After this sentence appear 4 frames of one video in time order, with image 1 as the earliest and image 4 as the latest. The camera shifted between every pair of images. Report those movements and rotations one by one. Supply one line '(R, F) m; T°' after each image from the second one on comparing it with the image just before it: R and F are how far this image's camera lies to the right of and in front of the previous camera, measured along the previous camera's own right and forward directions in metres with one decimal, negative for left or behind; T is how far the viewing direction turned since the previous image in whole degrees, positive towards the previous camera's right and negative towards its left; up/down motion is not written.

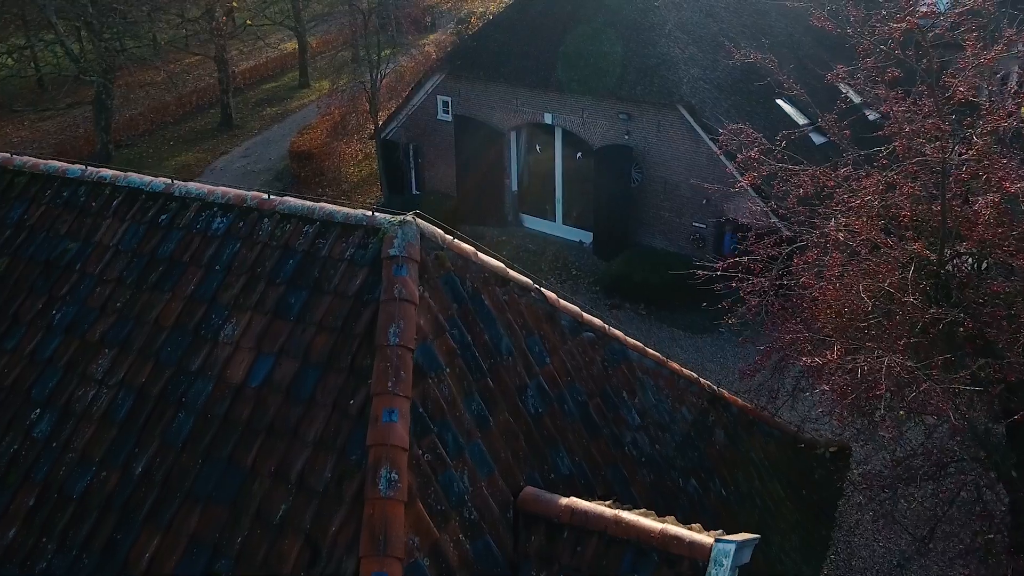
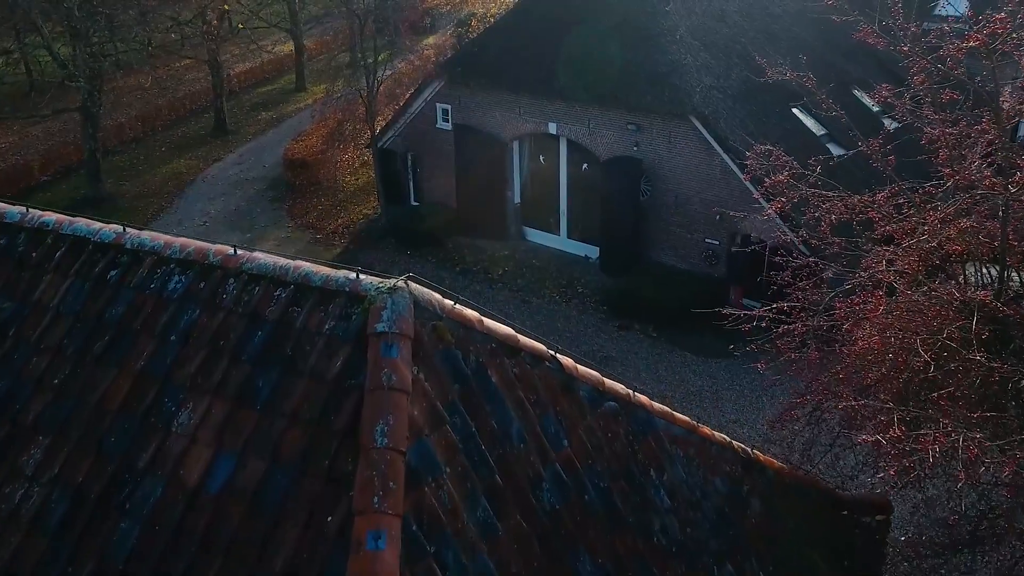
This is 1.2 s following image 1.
(-0.1, +0.9) m; 0°
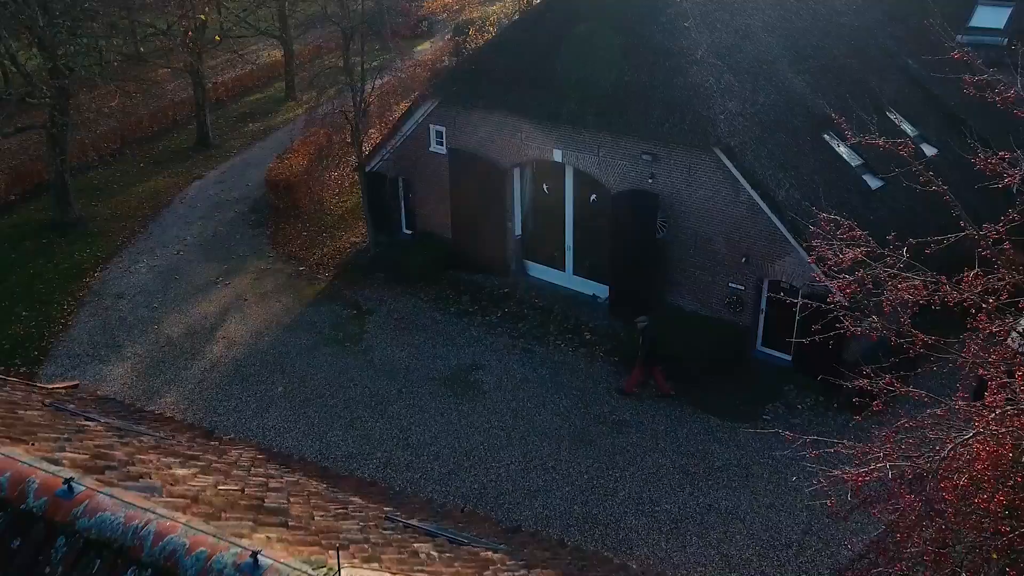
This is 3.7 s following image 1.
(0.0, +1.8) m; 0°
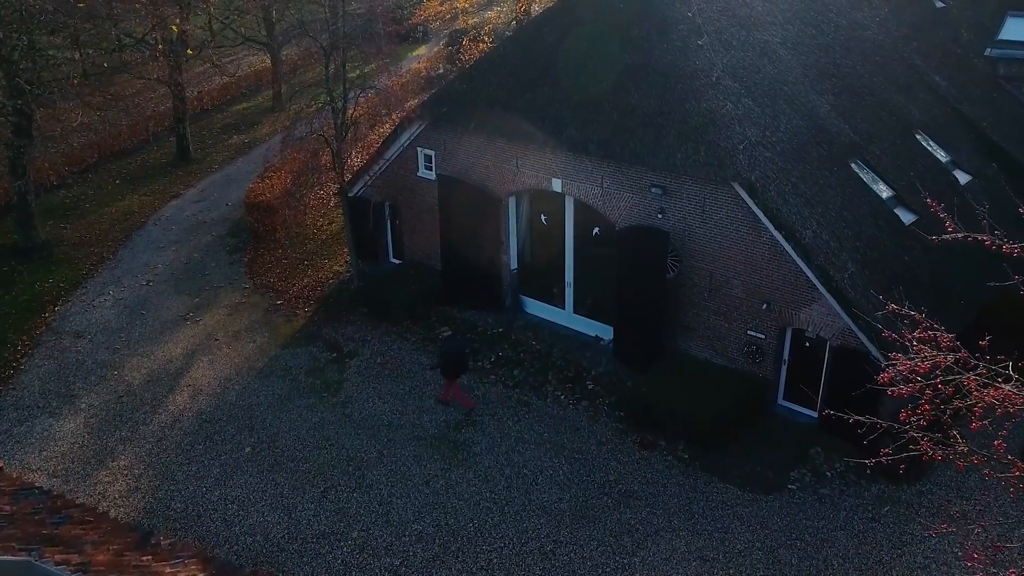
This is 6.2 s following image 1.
(+0.1, +1.5) m; 0°
